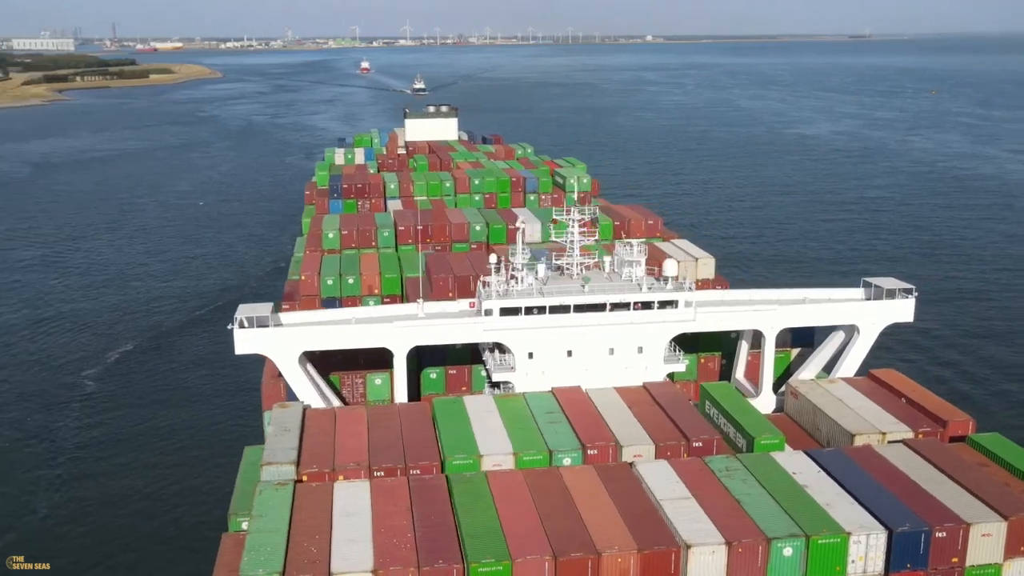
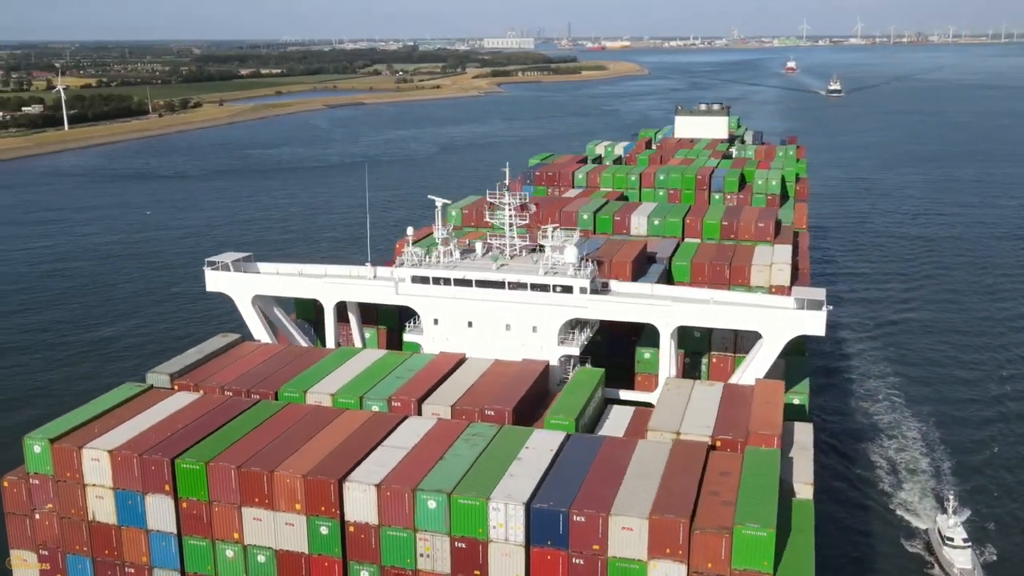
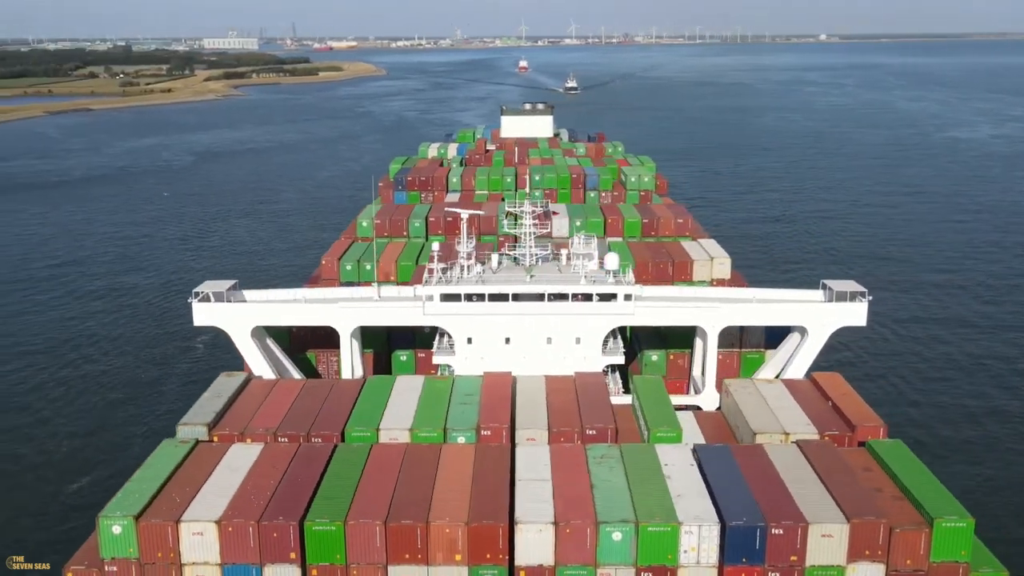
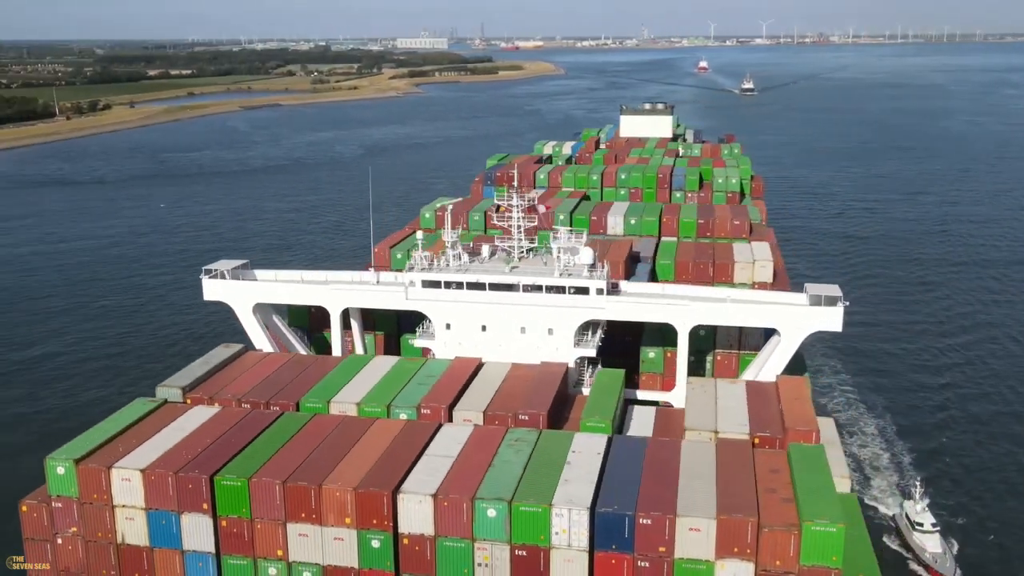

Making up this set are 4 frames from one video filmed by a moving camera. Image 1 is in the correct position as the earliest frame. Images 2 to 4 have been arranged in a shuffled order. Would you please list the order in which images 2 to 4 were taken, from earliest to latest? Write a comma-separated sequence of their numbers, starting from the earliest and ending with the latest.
3, 4, 2
